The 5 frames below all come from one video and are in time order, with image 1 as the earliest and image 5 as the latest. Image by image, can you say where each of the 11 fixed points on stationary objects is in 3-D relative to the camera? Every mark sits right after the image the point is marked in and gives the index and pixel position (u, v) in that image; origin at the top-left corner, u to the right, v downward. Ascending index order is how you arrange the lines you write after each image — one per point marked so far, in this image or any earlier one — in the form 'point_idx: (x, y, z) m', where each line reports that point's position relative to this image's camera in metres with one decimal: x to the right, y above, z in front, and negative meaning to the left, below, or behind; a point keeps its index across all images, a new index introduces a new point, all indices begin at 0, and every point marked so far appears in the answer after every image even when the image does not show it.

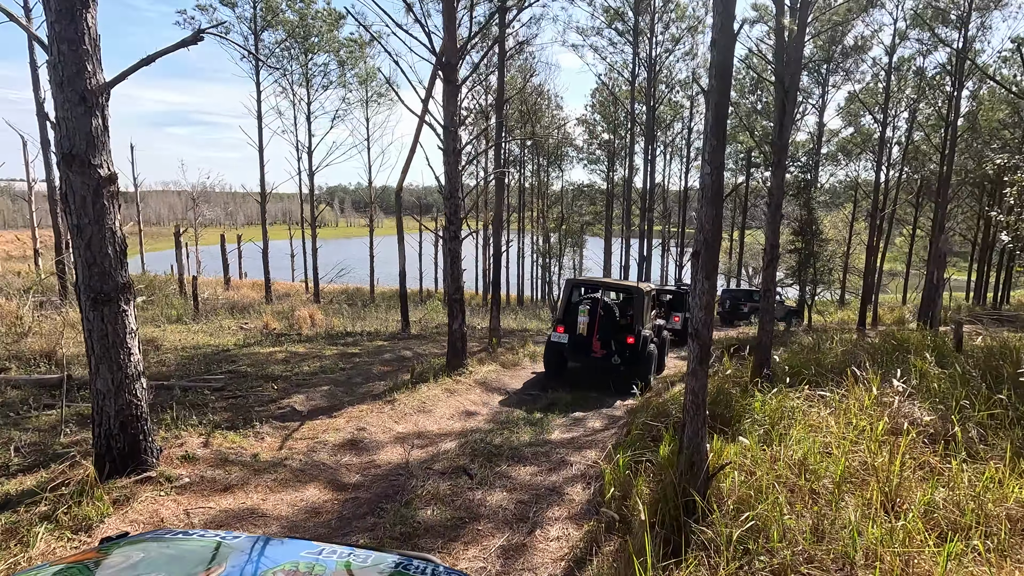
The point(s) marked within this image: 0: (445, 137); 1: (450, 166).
0: (-0.9, +2.0, +7.4) m
1: (-0.8, +1.6, +7.3) m
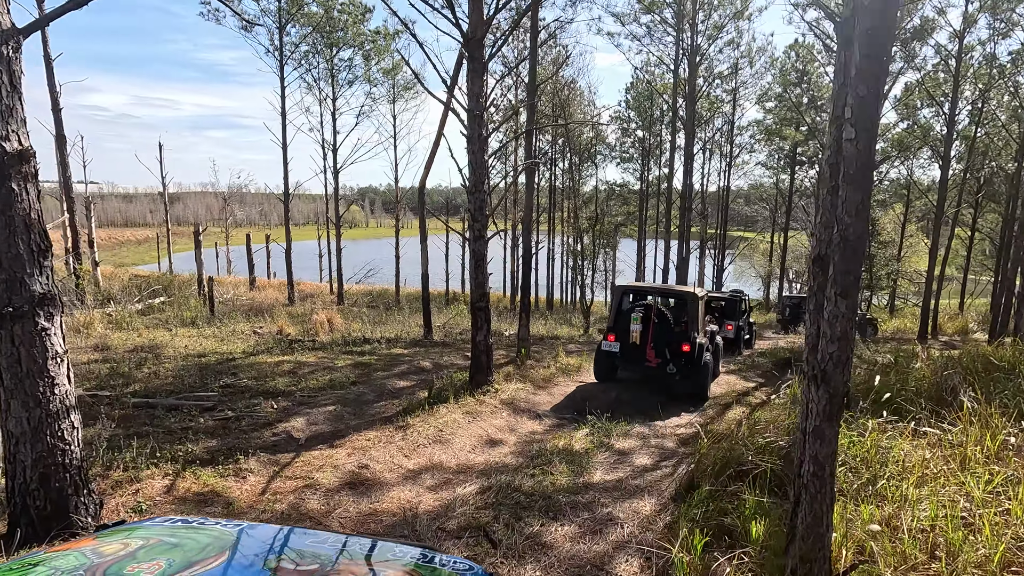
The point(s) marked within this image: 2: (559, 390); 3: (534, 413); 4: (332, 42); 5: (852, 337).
0: (-0.5, +2.0, +6.5) m
1: (-0.4, +1.6, +6.4) m
2: (+0.6, -1.4, +7.4) m
3: (+0.3, -1.4, +6.3) m
4: (-6.2, +8.5, +18.7) m
5: (+1.3, -0.2, +2.1) m
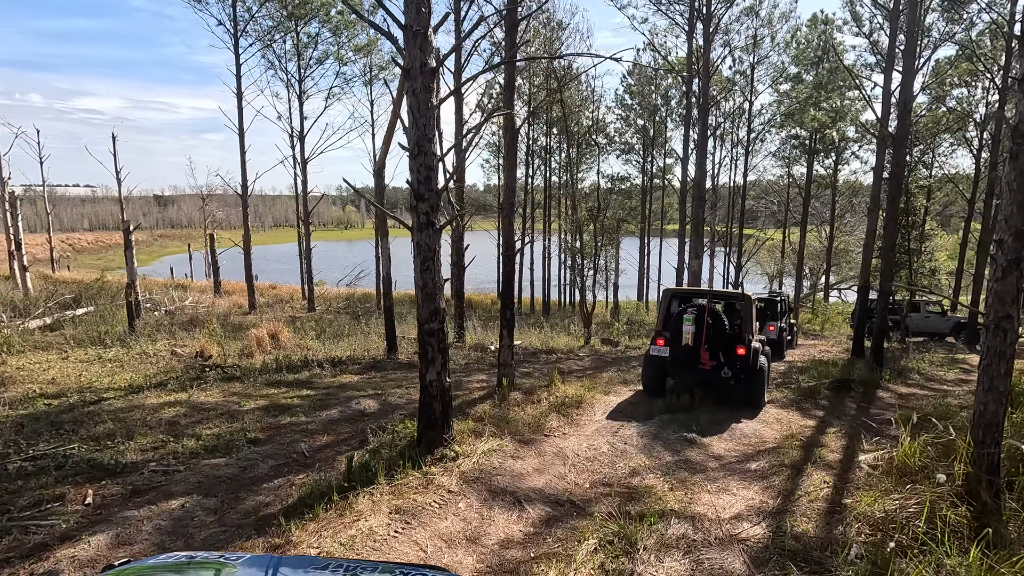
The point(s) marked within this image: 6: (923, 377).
0: (-0.8, +1.9, +4.3) m
1: (-0.7, +1.5, +4.2) m
2: (+0.4, -1.5, +5.2) m
3: (0.0, -1.5, +4.0) m
4: (-6.6, +8.3, +16.5) m
5: (+1.0, -0.3, -0.1) m
6: (+7.8, -1.7, +10.2) m
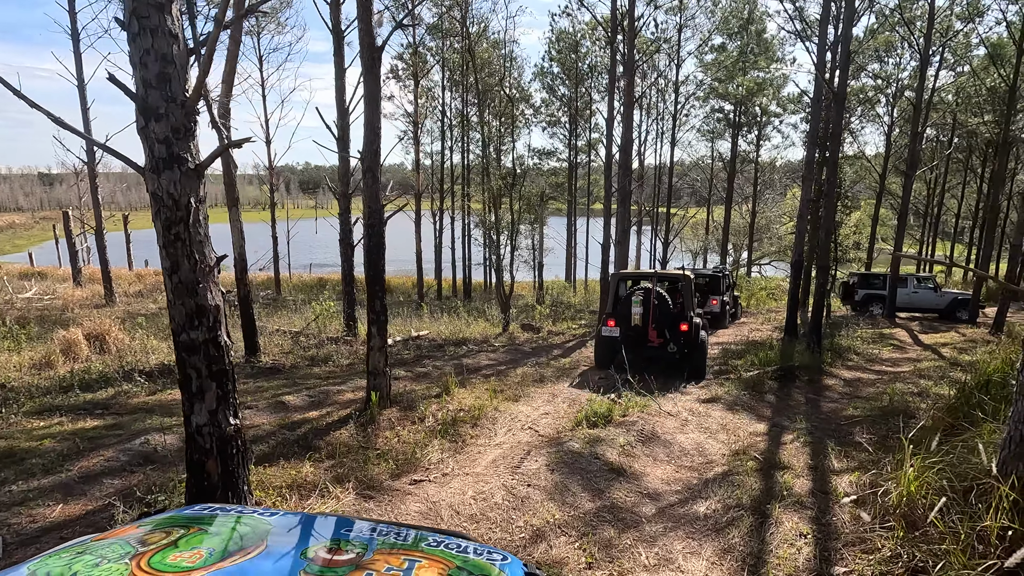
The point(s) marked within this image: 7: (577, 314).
0: (-1.7, +1.9, +2.4) m
1: (-1.6, +1.5, +2.4) m
2: (-0.6, -1.4, +3.6) m
3: (-0.8, -1.5, +2.4) m
4: (-9.1, +8.7, +13.6) m
5: (+0.7, -0.3, -1.7) m
6: (+6.1, -1.2, +9.5) m
7: (+1.7, -0.7, +14.5) m
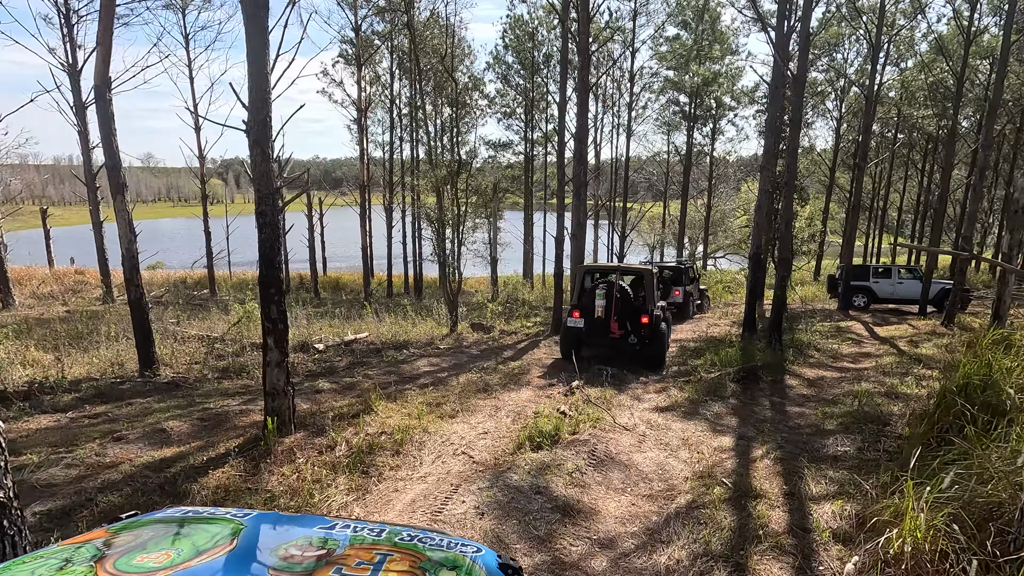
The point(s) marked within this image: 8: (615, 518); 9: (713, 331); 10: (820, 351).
0: (-2.1, +1.9, +1.5) m
1: (-2.0, +1.5, +1.4) m
2: (-1.0, -1.4, +2.8) m
3: (-1.2, -1.5, +1.6) m
4: (-10.3, +8.6, +12.0) m
5: (+0.6, -0.4, -2.4) m
6: (+5.2, -1.1, +9.2) m
7: (+0.5, -0.6, +13.9) m
8: (+0.6, -1.4, +3.4) m
9: (+4.1, -0.9, +11.1) m
10: (+5.2, -1.1, +9.2) m
